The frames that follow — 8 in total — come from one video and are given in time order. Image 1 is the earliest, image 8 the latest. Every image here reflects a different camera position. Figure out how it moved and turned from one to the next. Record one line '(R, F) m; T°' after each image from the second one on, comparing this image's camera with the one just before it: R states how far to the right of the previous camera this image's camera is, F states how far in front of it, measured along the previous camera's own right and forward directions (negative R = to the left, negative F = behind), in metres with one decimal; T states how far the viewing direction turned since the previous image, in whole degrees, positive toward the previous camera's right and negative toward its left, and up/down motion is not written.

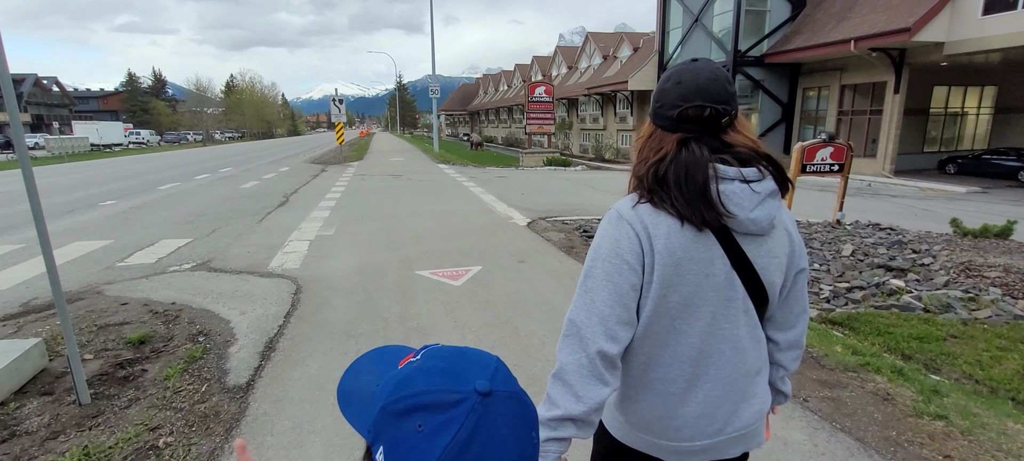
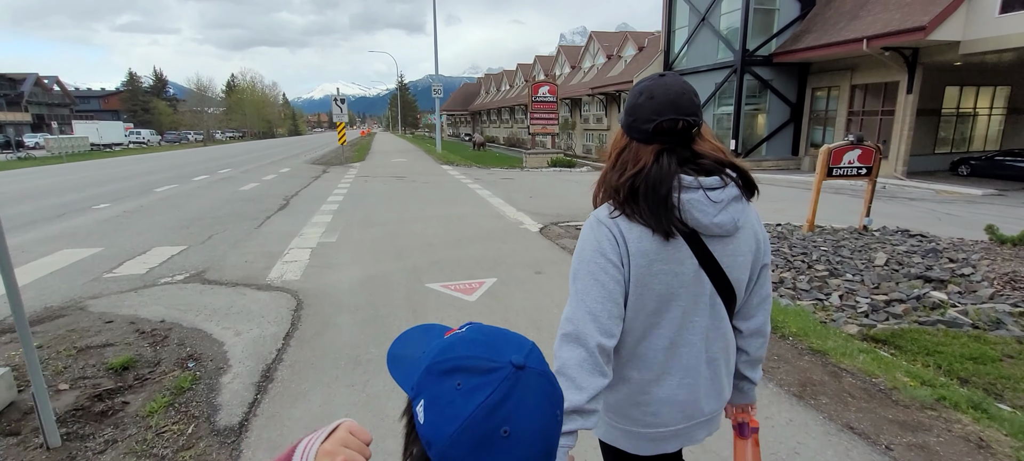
(-0.2, +0.4) m; 0°
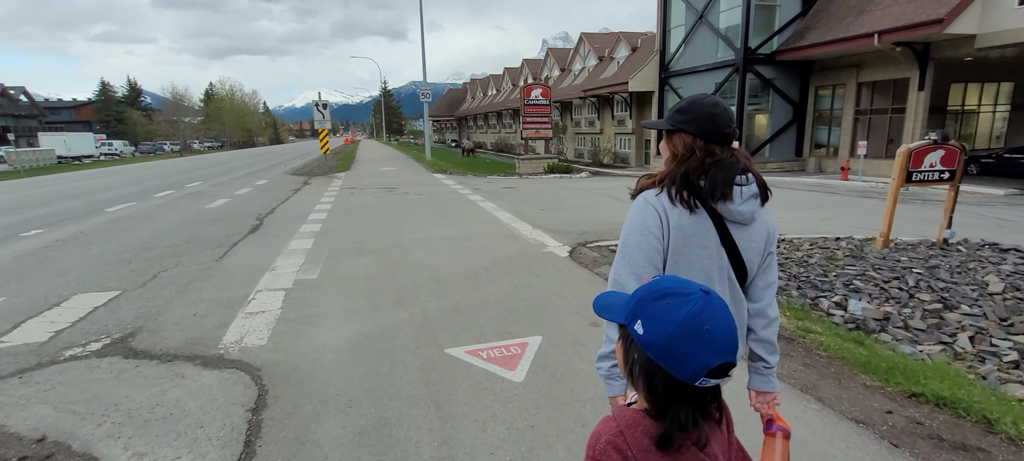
(-0.5, +1.6) m; +2°
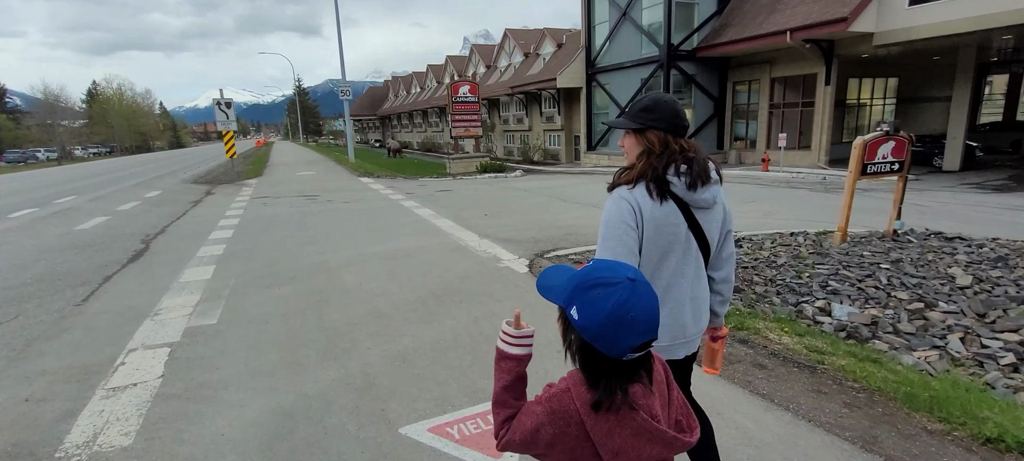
(-0.2, +1.0) m; +8°
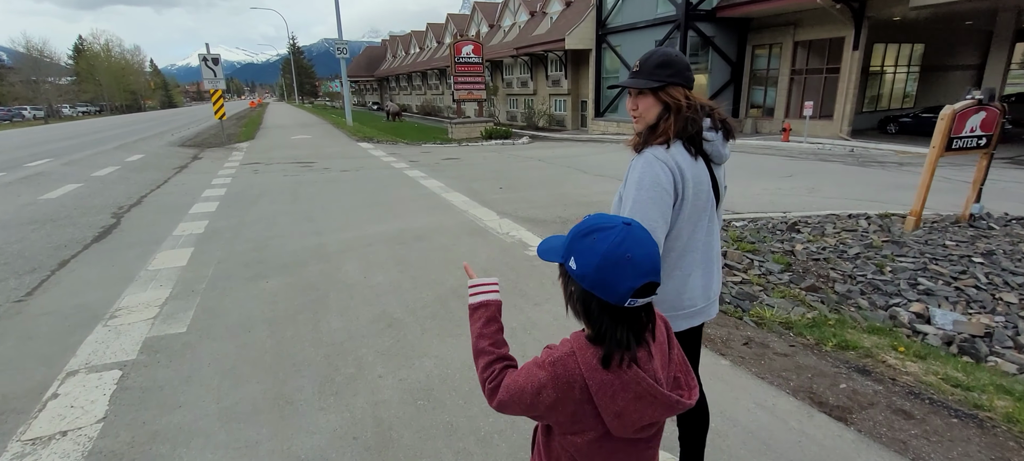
(-0.4, +1.0) m; 0°
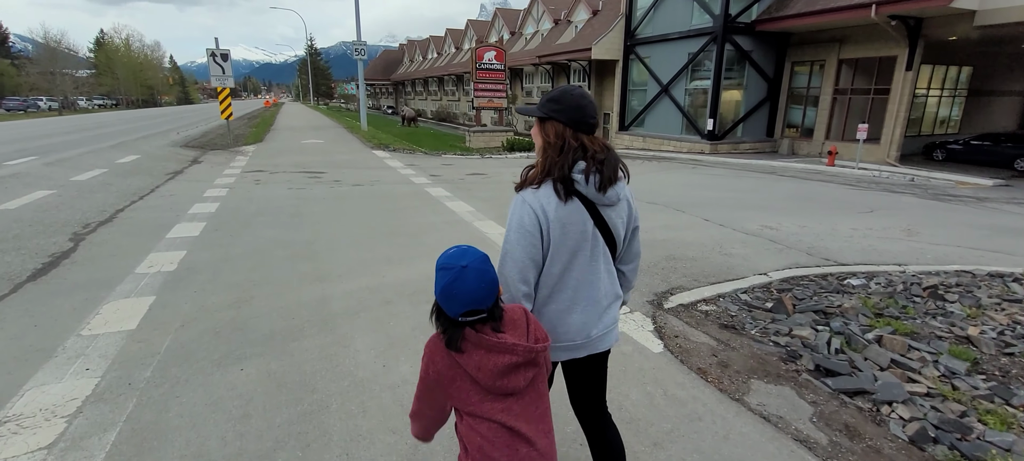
(-0.5, +1.4) m; -1°
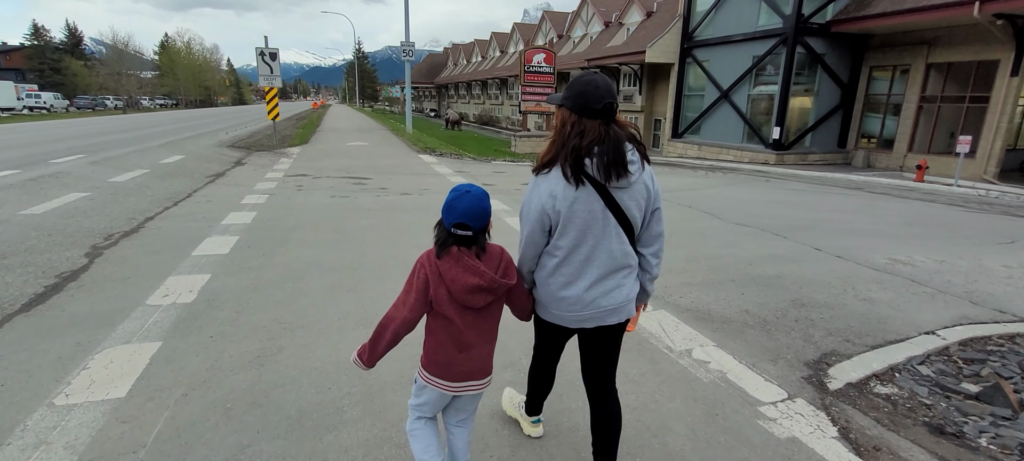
(-0.5, +1.1) m; -4°
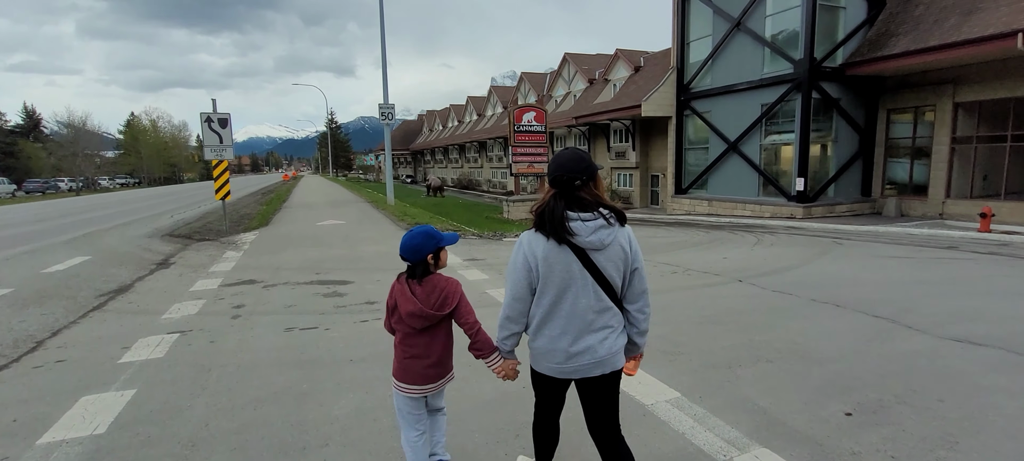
(-1.0, +3.1) m; +3°
